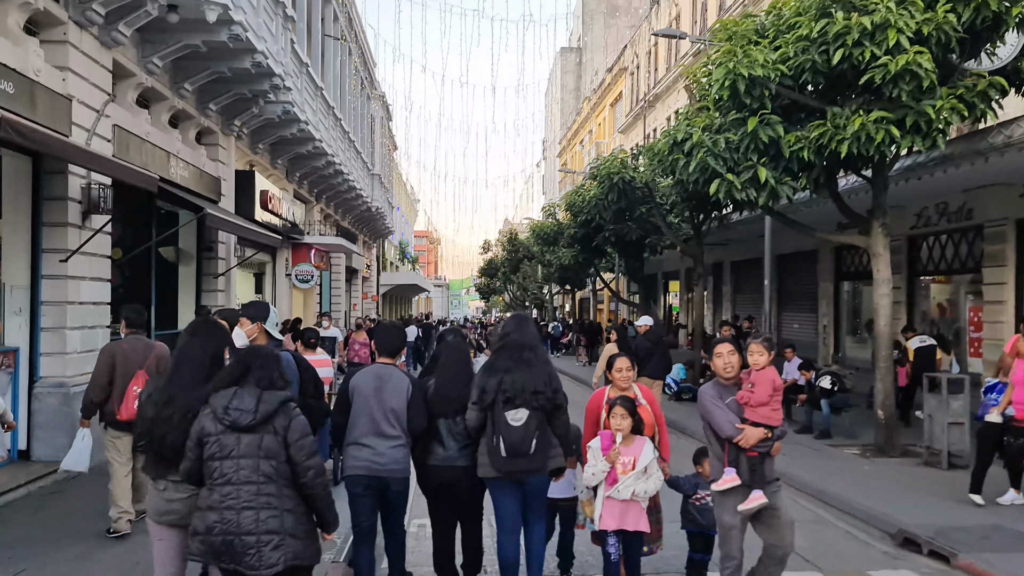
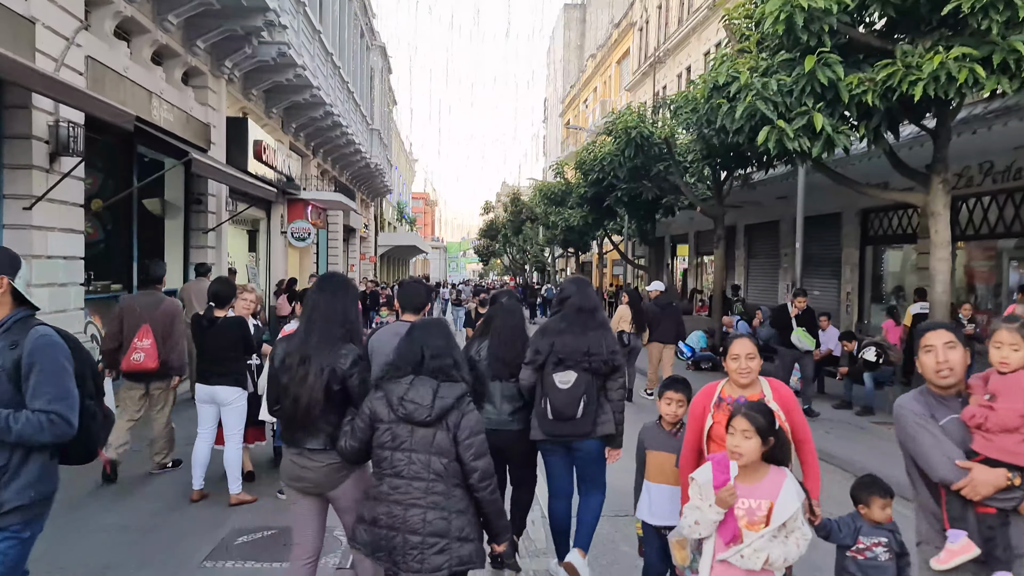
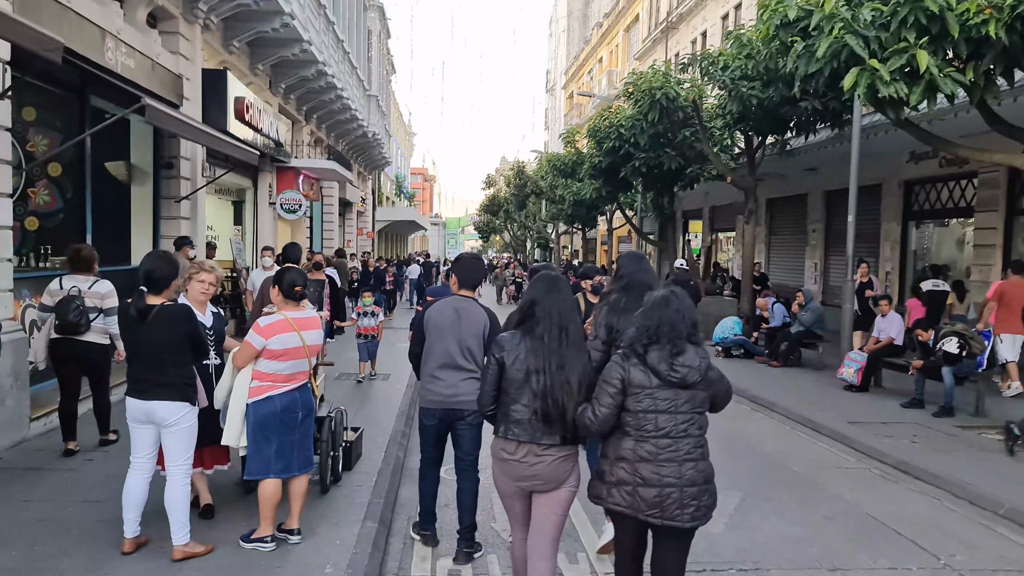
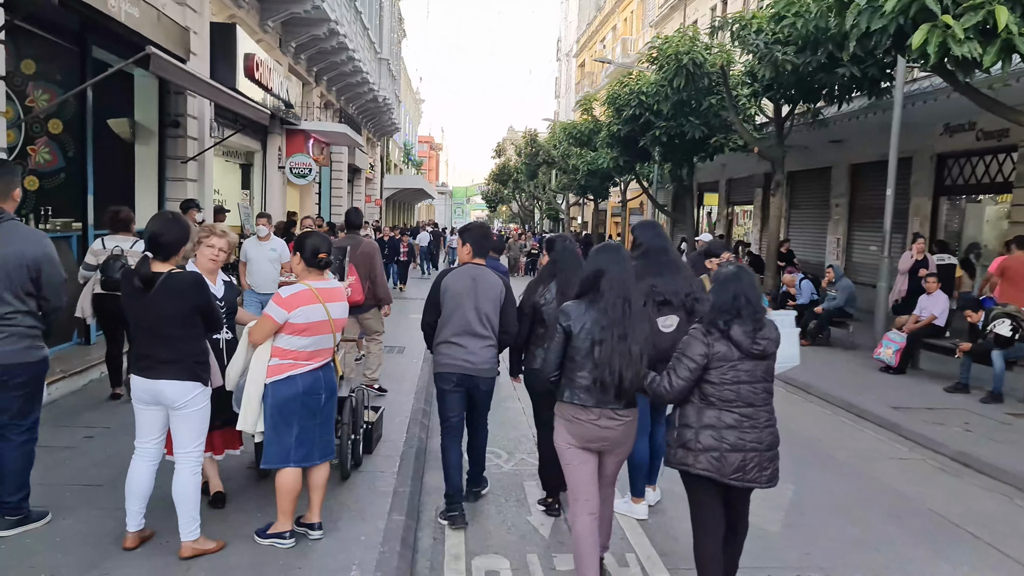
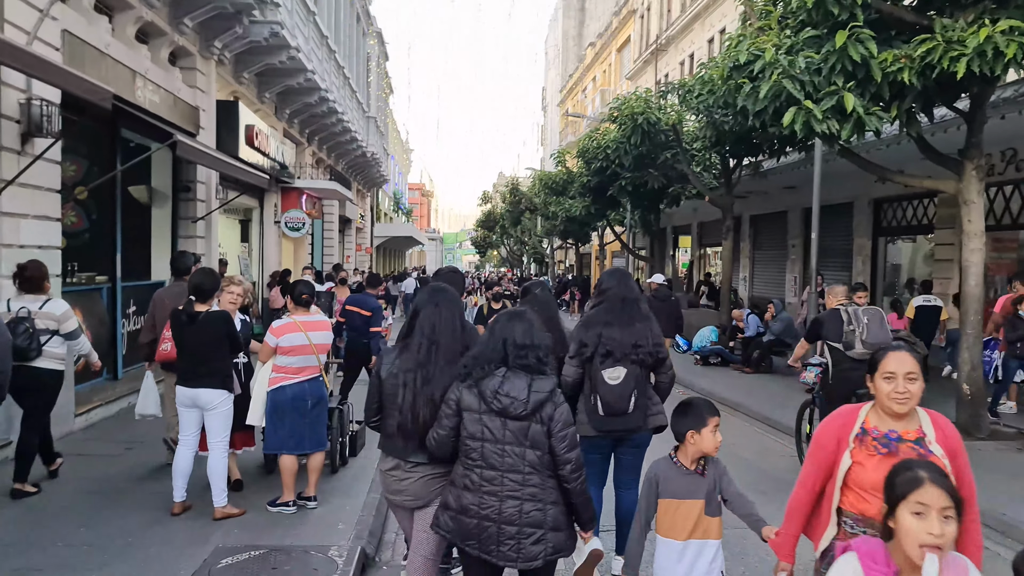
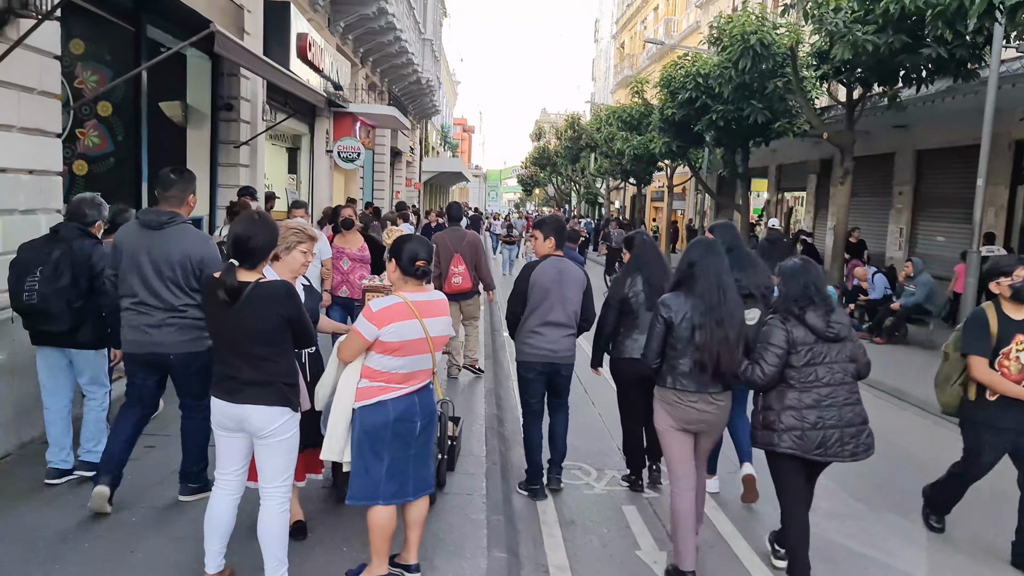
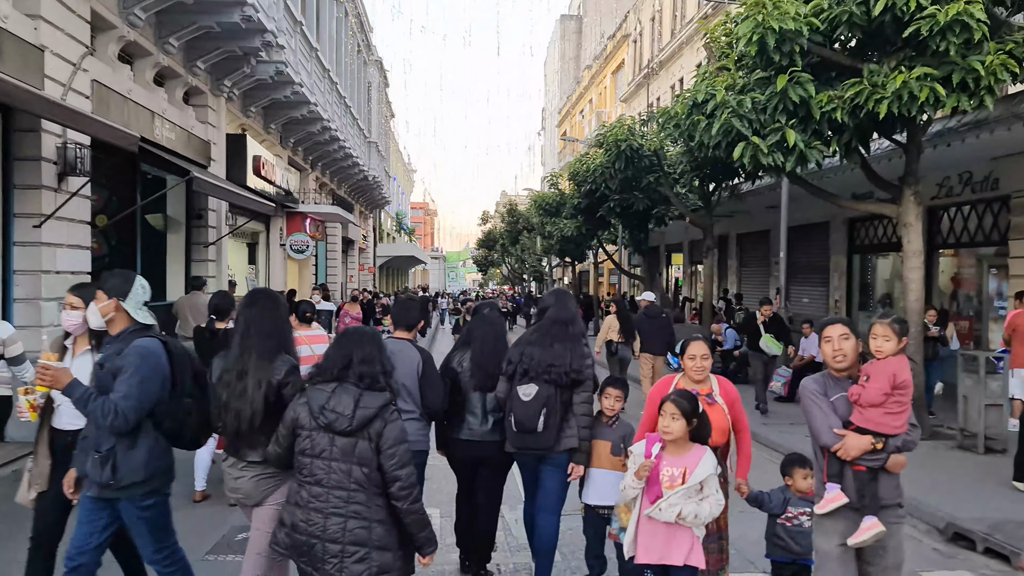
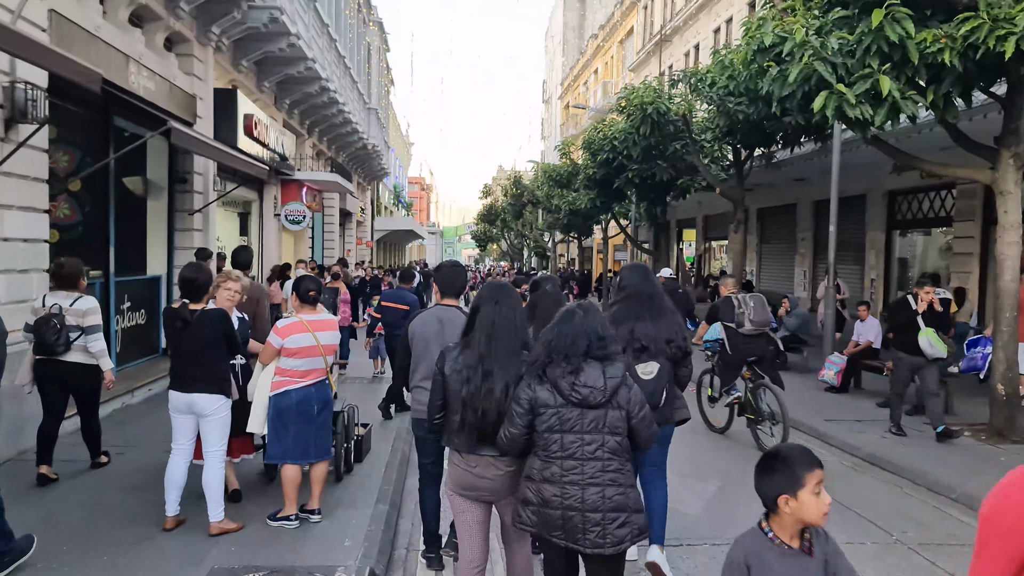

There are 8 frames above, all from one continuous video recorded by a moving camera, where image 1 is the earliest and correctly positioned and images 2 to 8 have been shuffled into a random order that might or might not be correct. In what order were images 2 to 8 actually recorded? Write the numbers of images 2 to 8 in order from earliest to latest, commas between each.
7, 2, 5, 8, 3, 4, 6
